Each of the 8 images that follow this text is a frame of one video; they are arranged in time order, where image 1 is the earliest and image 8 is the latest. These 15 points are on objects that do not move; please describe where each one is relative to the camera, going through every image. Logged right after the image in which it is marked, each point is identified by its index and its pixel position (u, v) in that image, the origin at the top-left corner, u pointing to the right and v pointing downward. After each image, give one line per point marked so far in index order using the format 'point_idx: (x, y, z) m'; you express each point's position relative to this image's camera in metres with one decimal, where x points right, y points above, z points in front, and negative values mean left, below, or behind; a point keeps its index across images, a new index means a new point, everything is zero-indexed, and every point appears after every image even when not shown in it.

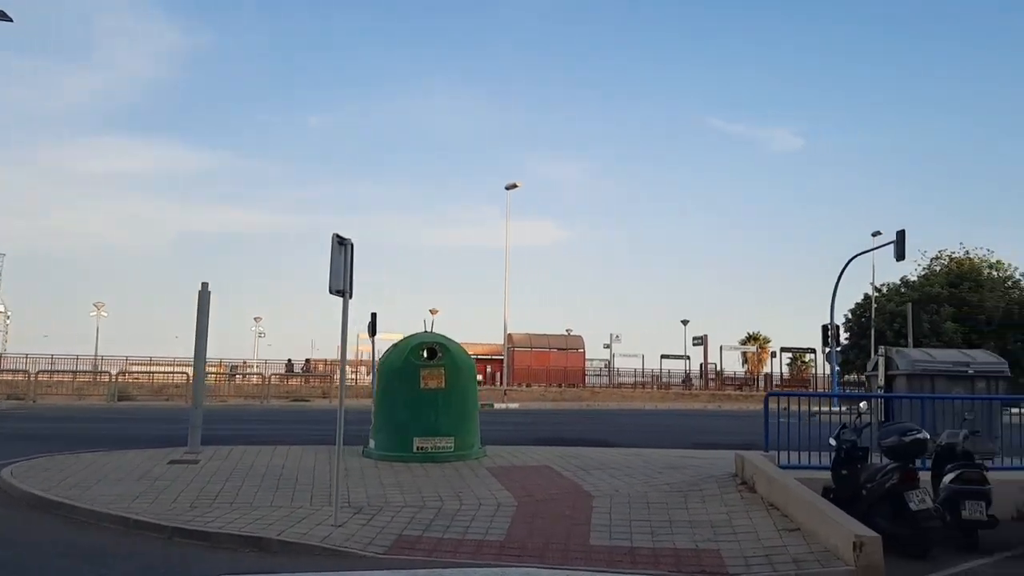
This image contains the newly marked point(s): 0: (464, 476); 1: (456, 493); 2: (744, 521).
0: (-0.6, -2.4, +11.1) m
1: (-0.6, -2.4, +10.2) m
2: (+2.3, -2.3, +8.8) m
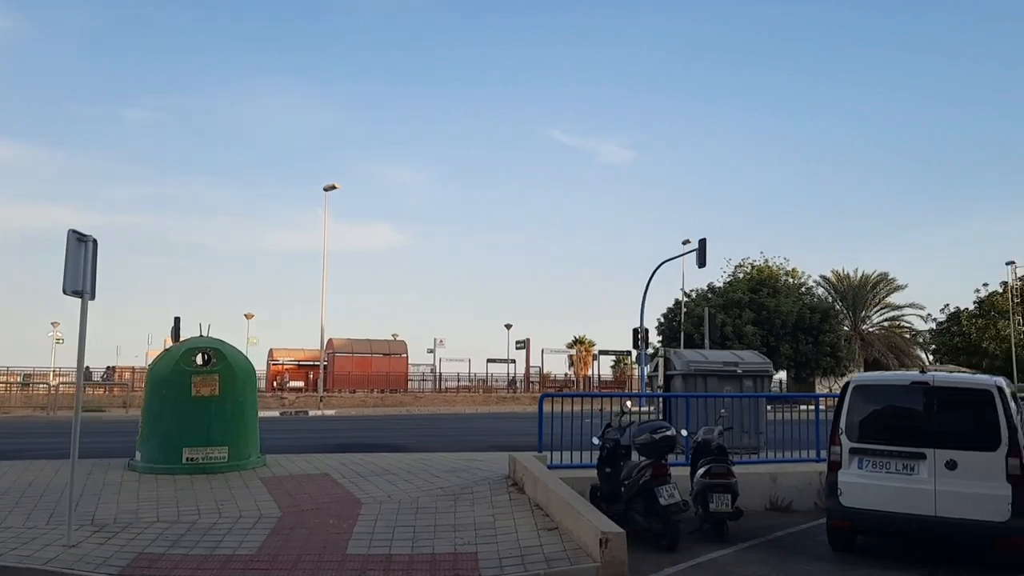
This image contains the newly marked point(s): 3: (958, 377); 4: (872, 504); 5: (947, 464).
0: (-3.4, -2.4, +10.6) m
1: (-3.2, -2.4, +9.7) m
2: (-0.1, -2.3, +8.8) m
3: (+4.1, -0.8, +8.1) m
4: (+3.3, -2.0, +8.1) m
5: (+3.9, -1.6, +7.8) m
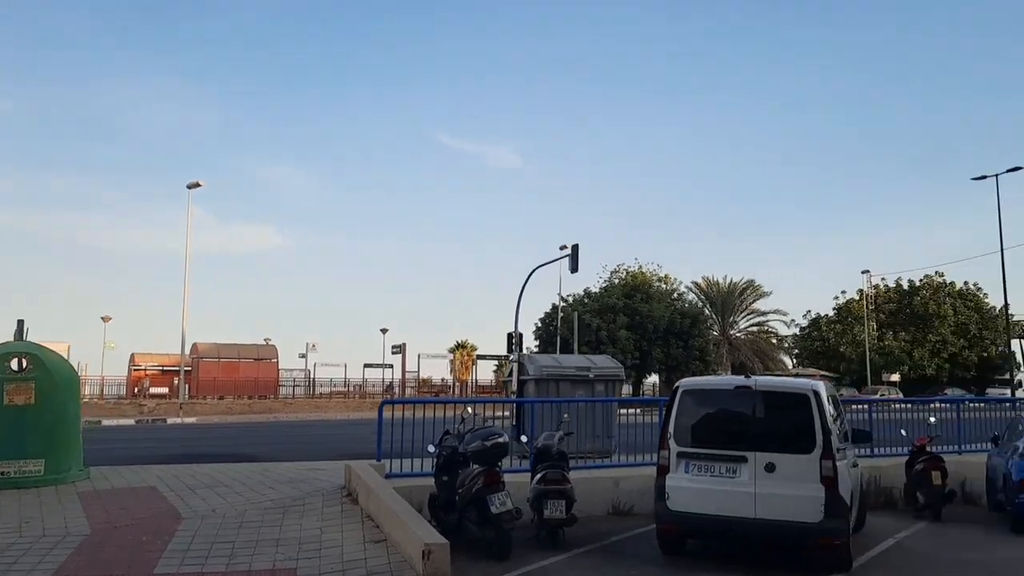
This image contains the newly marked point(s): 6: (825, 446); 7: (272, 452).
0: (-5.2, -2.4, +9.8) m
1: (-5.0, -2.4, +8.9) m
2: (-1.7, -2.4, +8.4) m
3: (+2.5, -0.9, +8.3) m
4: (+1.7, -2.0, +8.2) m
5: (+2.3, -1.6, +8.0) m
6: (+2.8, -1.4, +7.9) m
7: (-4.7, -3.2, +17.0) m
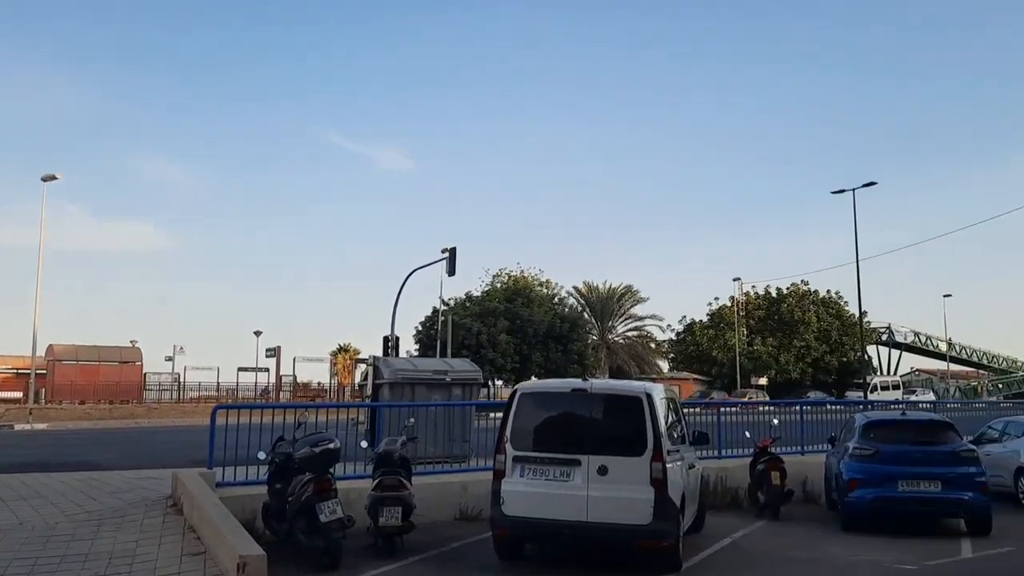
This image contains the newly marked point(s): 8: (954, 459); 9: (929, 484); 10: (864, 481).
0: (-6.9, -2.3, +8.9) m
1: (-6.6, -2.3, +8.0) m
2: (-3.3, -2.4, +7.9) m
3: (+1.0, -0.9, +8.4) m
4: (+0.2, -2.1, +8.1) m
5: (+0.8, -1.7, +8.0) m
6: (+1.3, -1.5, +8.0) m
7: (-7.3, -3.1, +16.0) m
8: (+5.4, -2.1, +10.8) m
9: (+5.1, -2.4, +10.7) m
10: (+4.4, -2.4, +11.0) m
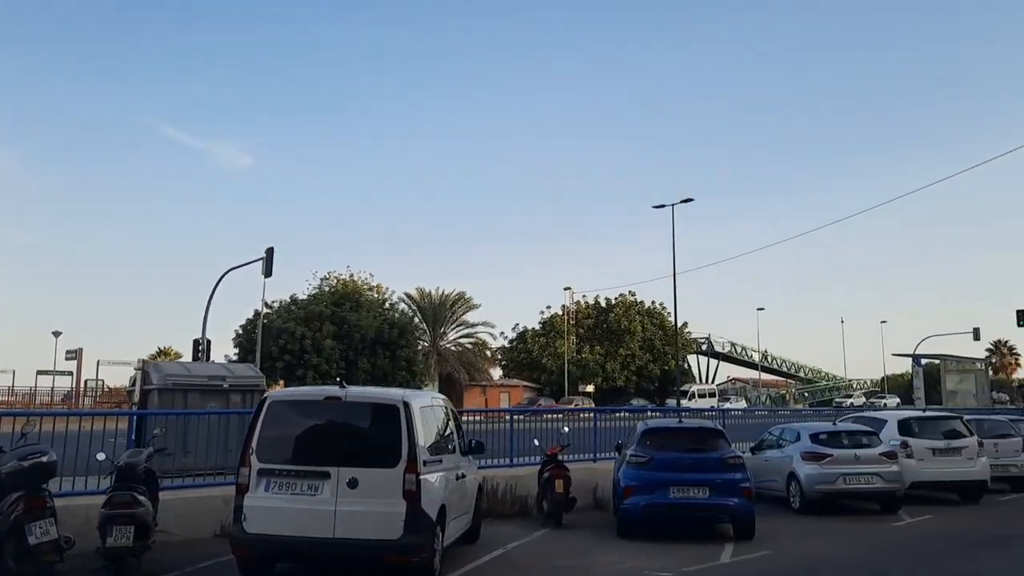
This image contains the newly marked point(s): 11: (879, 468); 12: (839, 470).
0: (-9.2, -2.2, +7.0) m
1: (-8.6, -2.2, +6.2) m
2: (-5.4, -2.3, +6.8) m
3: (-1.3, -0.9, +8.0) m
4: (-2.0, -2.1, +7.5) m
5: (-1.4, -1.7, +7.6) m
6: (-0.9, -1.5, +7.7) m
7: (-10.8, -3.0, +14.0) m
8: (+2.7, -2.3, +11.1) m
9: (+2.3, -2.5, +11.0) m
10: (+1.6, -2.5, +11.1) m
11: (+5.9, -2.9, +14.2) m
12: (+5.2, -2.9, +14.1) m
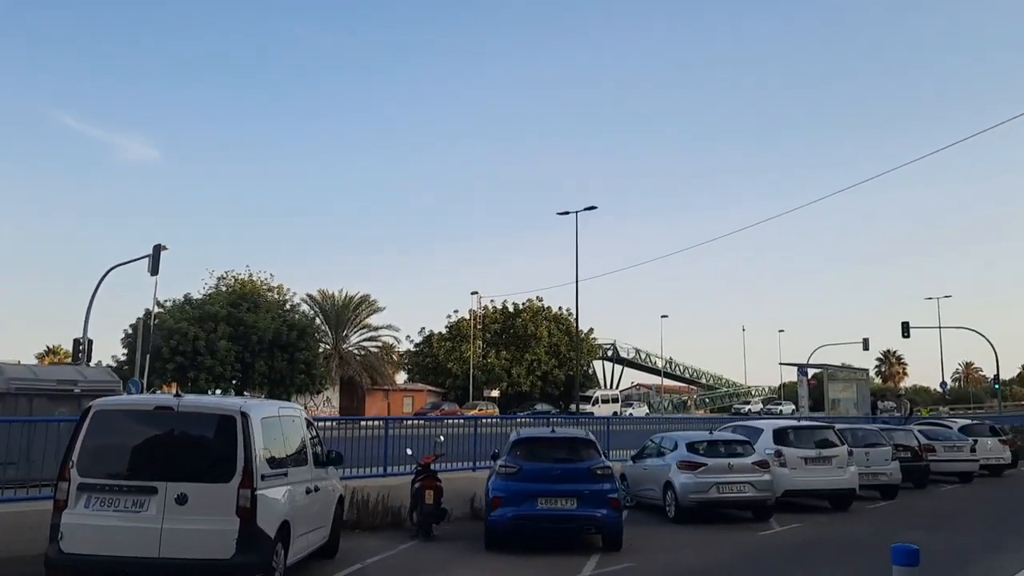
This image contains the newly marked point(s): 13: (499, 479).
0: (-10.4, -2.0, +5.8) m
1: (-9.8, -2.0, +5.1) m
2: (-6.6, -2.2, +5.9) m
3: (-2.6, -1.0, +7.5) m
4: (-3.3, -2.1, +7.0) m
5: (-2.7, -1.7, +7.1) m
6: (-2.2, -1.5, +7.2) m
7: (-12.7, -2.8, +12.6) m
8: (+1.0, -2.4, +11.0) m
9: (+0.7, -2.6, +10.9) m
10: (-0.1, -2.6, +10.9) m
11: (+3.9, -3.1, +14.4) m
12: (+3.3, -3.1, +14.3) m
13: (-0.2, -2.4, +11.1) m
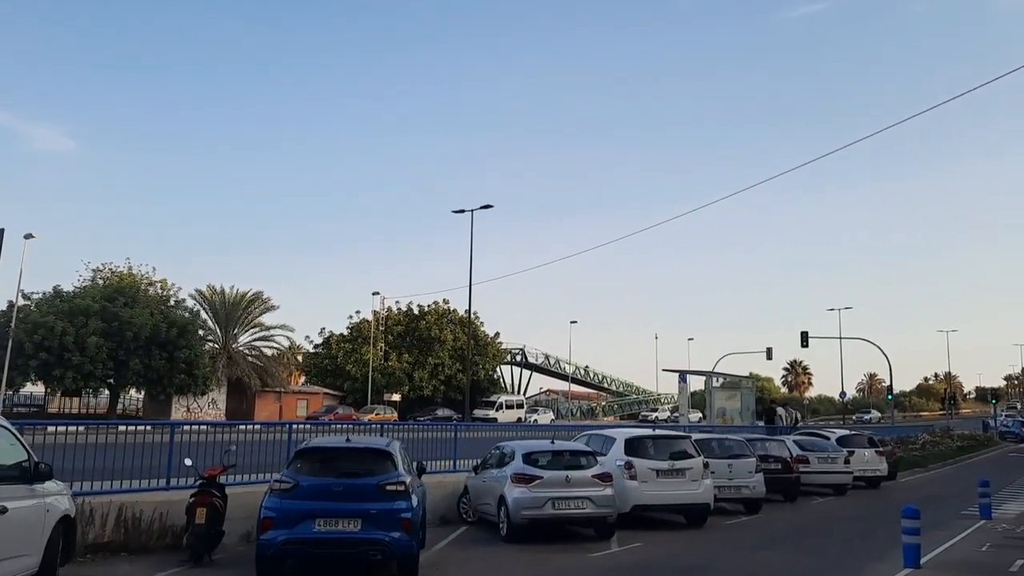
0: (-12.3, -1.6, +3.3) m
1: (-11.6, -1.6, +2.7) m
2: (-8.6, -1.9, +3.8) m
3: (-4.7, -0.7, +5.7) m
4: (-5.4, -1.8, +5.1) m
5: (-4.7, -1.5, +5.3) m
6: (-4.3, -1.3, +5.5) m
7: (-15.2, -2.4, +9.9) m
8: (-1.4, -2.2, +9.5) m
9: (-1.7, -2.5, +9.3) m
10: (-2.5, -2.5, +9.4) m
11: (+1.2, -3.0, +13.1) m
12: (+0.5, -3.0, +13.0) m
13: (-2.6, -2.3, +9.5) m
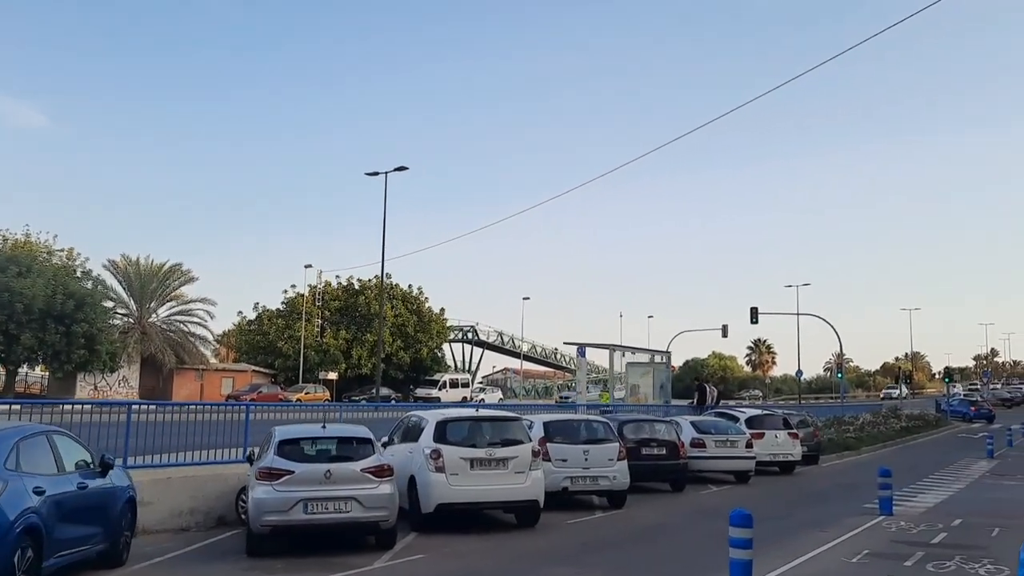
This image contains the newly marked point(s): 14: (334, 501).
0: (-15.0, -1.1, +0.1) m
1: (-14.3, -1.1, -0.5) m
2: (-11.3, -1.4, +0.7) m
3: (-7.4, -0.2, +2.7) m
4: (-8.1, -1.3, +2.1) m
5: (-7.5, -0.9, +2.3) m
6: (-7.0, -0.8, +2.5) m
7: (-18.1, -1.7, +6.6) m
8: (-4.3, -1.6, +6.6) m
9: (-4.6, -1.9, +6.4) m
10: (-5.3, -1.9, +6.4) m
11: (-1.8, -2.4, +10.3) m
12: (-2.4, -2.4, +10.1) m
13: (-5.5, -1.6, +6.6) m
14: (-2.0, -2.5, +10.2) m
